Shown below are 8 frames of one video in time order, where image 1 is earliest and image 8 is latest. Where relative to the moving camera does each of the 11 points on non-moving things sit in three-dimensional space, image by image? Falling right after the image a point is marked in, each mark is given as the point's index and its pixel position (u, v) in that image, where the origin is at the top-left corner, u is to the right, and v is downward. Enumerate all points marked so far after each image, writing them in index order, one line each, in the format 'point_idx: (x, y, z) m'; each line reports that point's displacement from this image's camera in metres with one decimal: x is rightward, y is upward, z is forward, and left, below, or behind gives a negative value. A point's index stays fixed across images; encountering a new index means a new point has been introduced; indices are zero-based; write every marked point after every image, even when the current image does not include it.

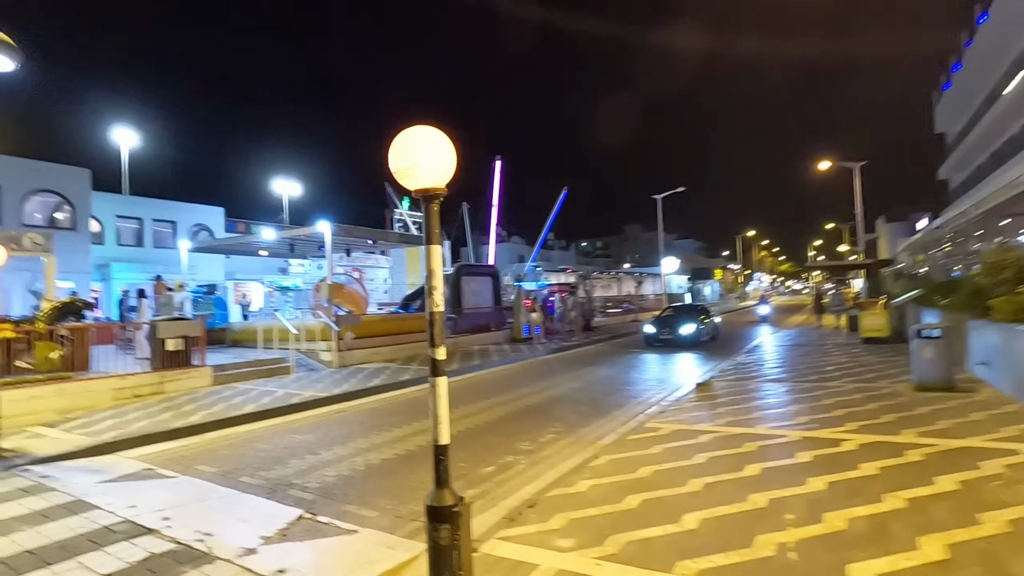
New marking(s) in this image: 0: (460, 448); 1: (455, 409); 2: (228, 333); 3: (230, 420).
0: (-0.7, -2.3, +7.6) m
1: (-1.1, -2.3, +10.3) m
2: (-10.3, -1.6, +19.4) m
3: (-5.0, -2.3, +9.5) m
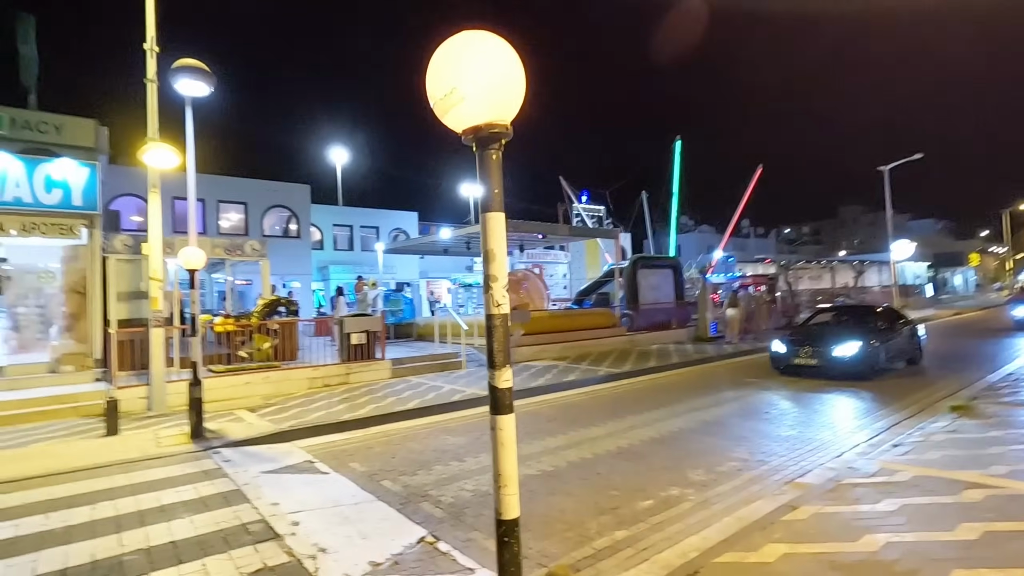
0: (+1.3, -2.2, +6.4) m
1: (+1.8, -2.2, +9.0) m
2: (-3.8, -1.5, +20.7) m
3: (-2.1, -2.3, +9.7) m
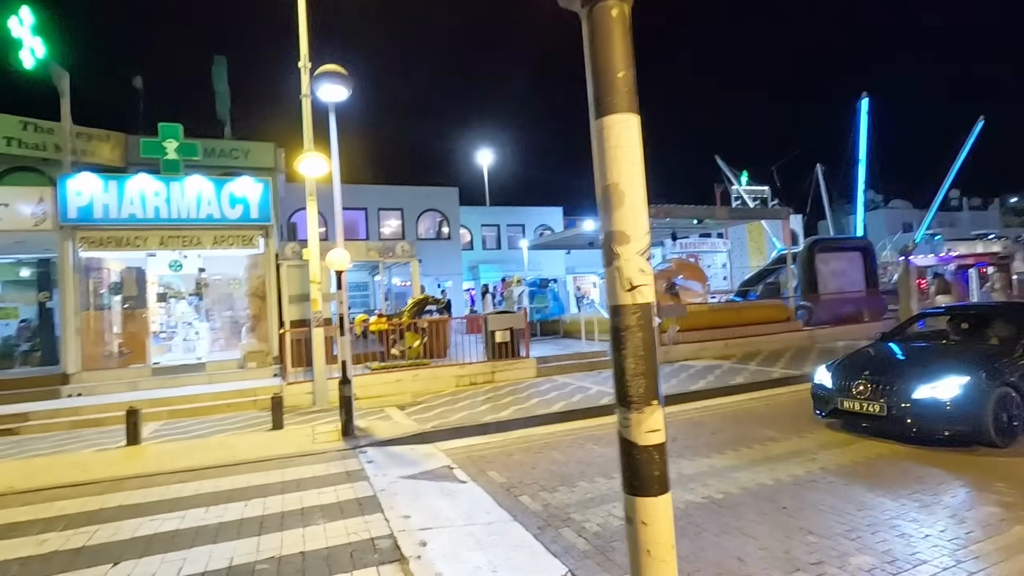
0: (+2.8, -2.0, +5.0) m
1: (+4.0, -2.0, +7.4) m
2: (+1.8, -1.4, +20.1) m
3: (+0.4, -2.2, +9.0) m
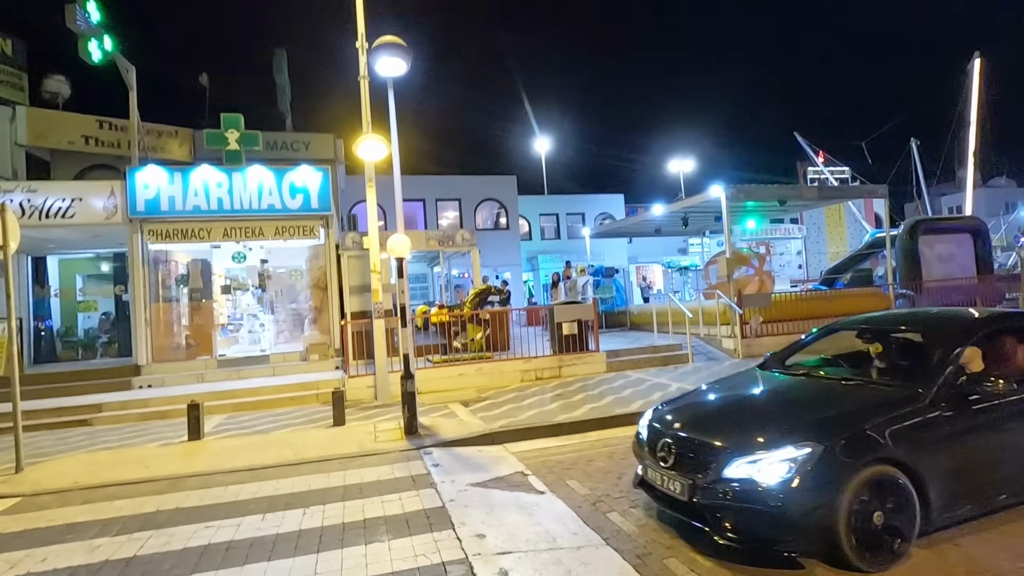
0: (+3.5, -1.9, +3.9) m
1: (+5.0, -1.8, +6.1) m
2: (+4.1, -1.0, +19.0) m
3: (+1.6, -2.0, +8.2) m
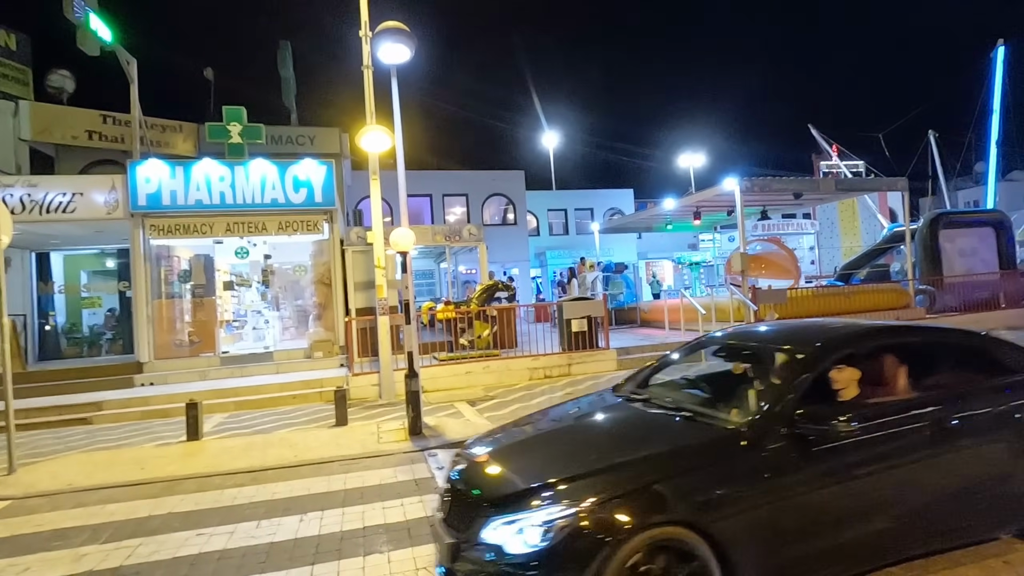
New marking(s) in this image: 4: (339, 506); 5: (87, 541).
0: (+3.5, -1.8, +3.5) m
1: (+5.1, -1.7, +5.8) m
2: (+4.3, -0.8, +18.7) m
3: (+1.7, -1.9, +7.9) m
4: (-1.7, -2.1, +5.2) m
5: (-3.8, -2.3, +4.8) m
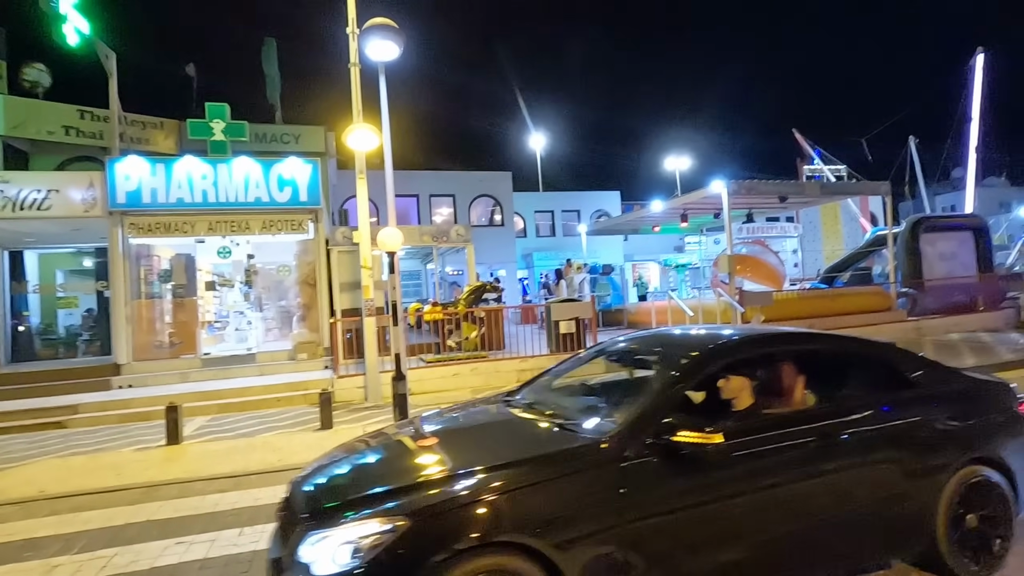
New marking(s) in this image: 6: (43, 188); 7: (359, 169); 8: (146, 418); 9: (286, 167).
0: (+3.5, -1.8, +3.5) m
1: (+5.0, -1.8, +5.8) m
2: (+3.9, -0.9, +18.7) m
3: (+1.5, -2.0, +7.8) m
4: (-1.8, -2.1, +5.1) m
5: (-3.9, -2.3, +4.6) m
6: (-9.7, +2.1, +11.1) m
7: (-2.9, +2.2, +10.0) m
8: (-6.4, -2.3, +9.4) m
9: (-5.1, +2.8, +12.2) m
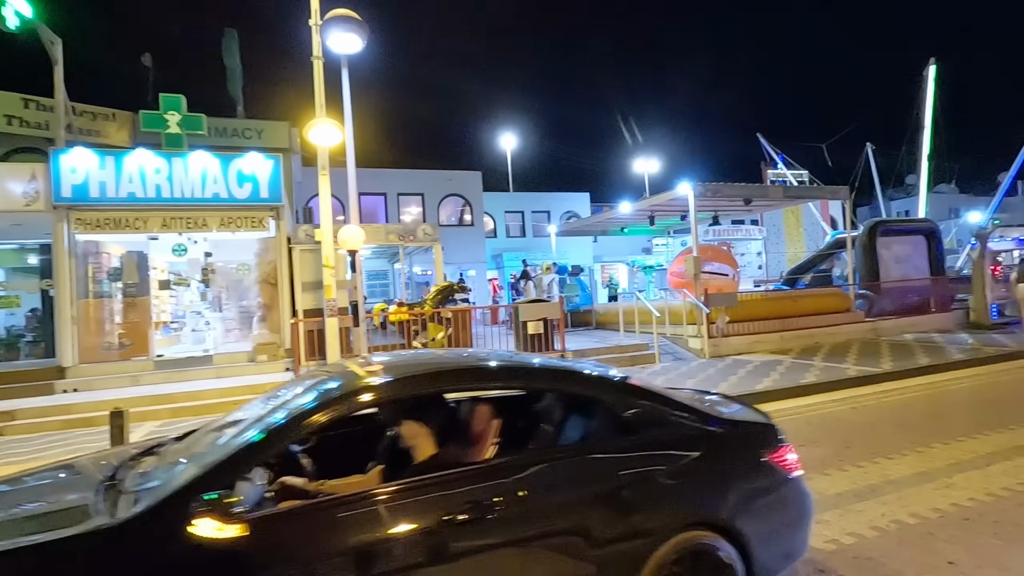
0: (+3.2, -1.8, +3.6) m
1: (+4.6, -1.8, +5.9) m
2: (+2.8, -0.9, +18.7) m
3: (+1.0, -2.0, +7.8) m
4: (-2.1, -2.1, +4.9) m
5: (-4.2, -2.2, +4.3) m
6: (-10.4, +2.1, +10.5) m
7: (-3.5, +2.2, +9.7) m
8: (-7.0, -2.3, +8.9) m
9: (-5.8, +2.8, +11.8) m
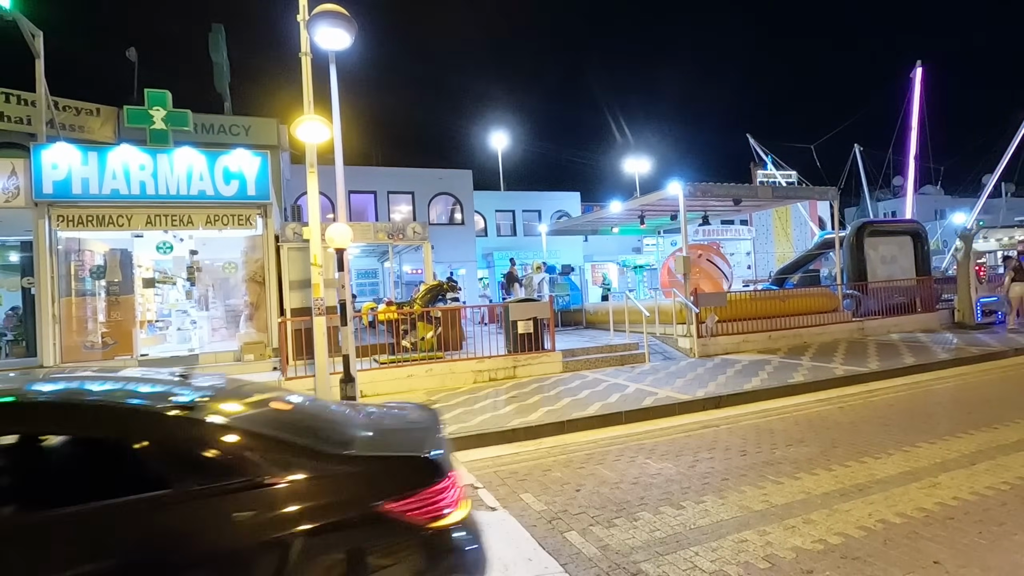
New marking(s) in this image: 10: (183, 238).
0: (+3.1, -1.8, +3.6) m
1: (+4.4, -1.8, +6.0) m
2: (+2.5, -0.9, +18.7) m
3: (+0.9, -2.0, +7.7) m
4: (-2.2, -2.1, +4.8) m
5: (-4.3, -2.2, +4.1) m
6: (-10.6, +2.2, +10.2) m
7: (-3.6, +2.3, +9.6) m
8: (-7.2, -2.2, +8.8) m
9: (-6.1, +2.8, +11.7) m
10: (-7.5, +1.2, +12.2) m
